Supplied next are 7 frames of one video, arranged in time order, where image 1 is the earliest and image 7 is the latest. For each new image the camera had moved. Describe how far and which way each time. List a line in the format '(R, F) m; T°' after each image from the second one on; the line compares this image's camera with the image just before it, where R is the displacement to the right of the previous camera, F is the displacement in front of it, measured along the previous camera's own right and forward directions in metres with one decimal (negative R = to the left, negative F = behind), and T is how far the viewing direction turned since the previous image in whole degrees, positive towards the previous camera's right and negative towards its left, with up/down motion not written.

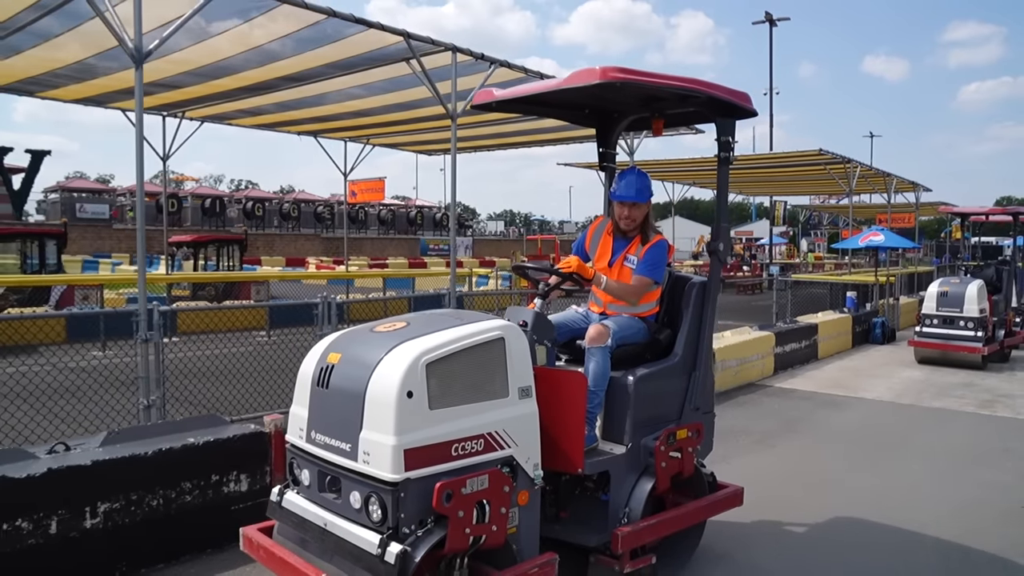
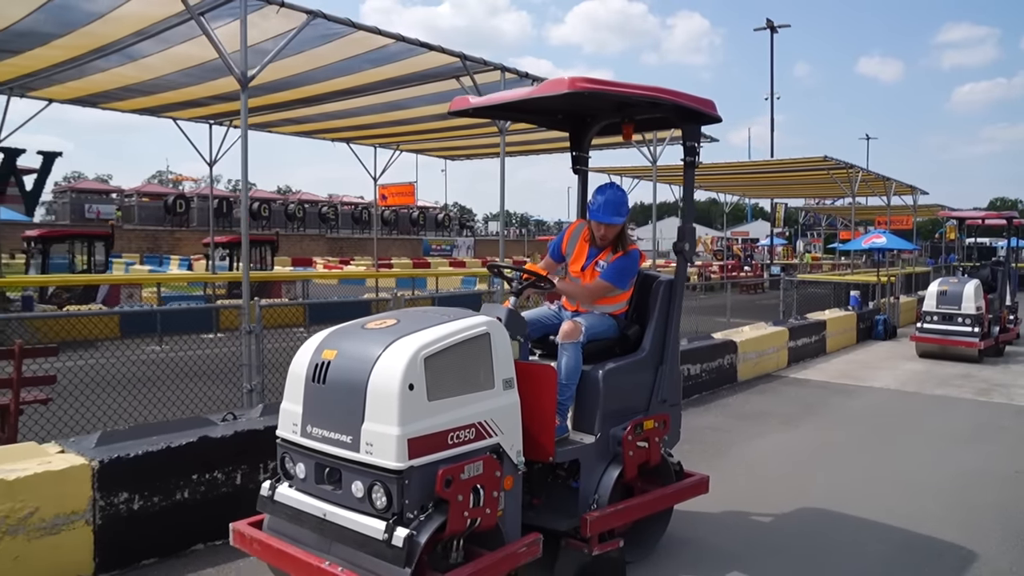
(-0.6, -0.9) m; 0°
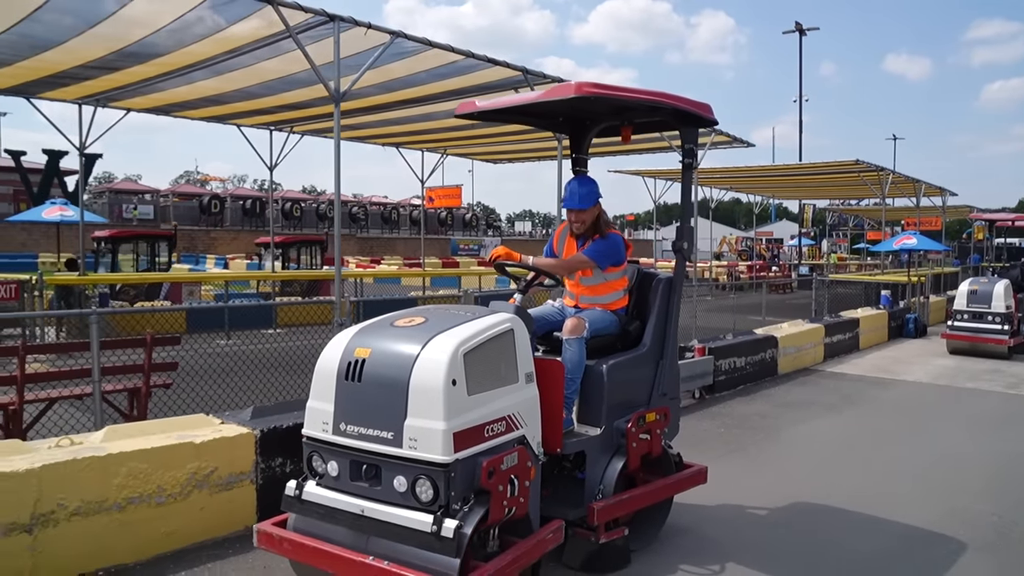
(-0.4, -0.7) m; -1°
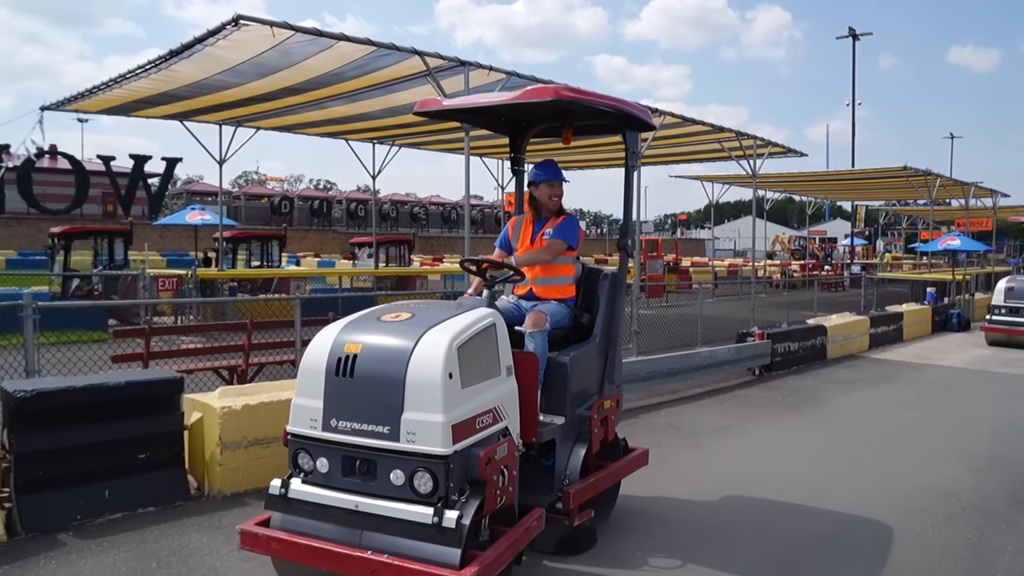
(-0.5, -1.8) m; -3°
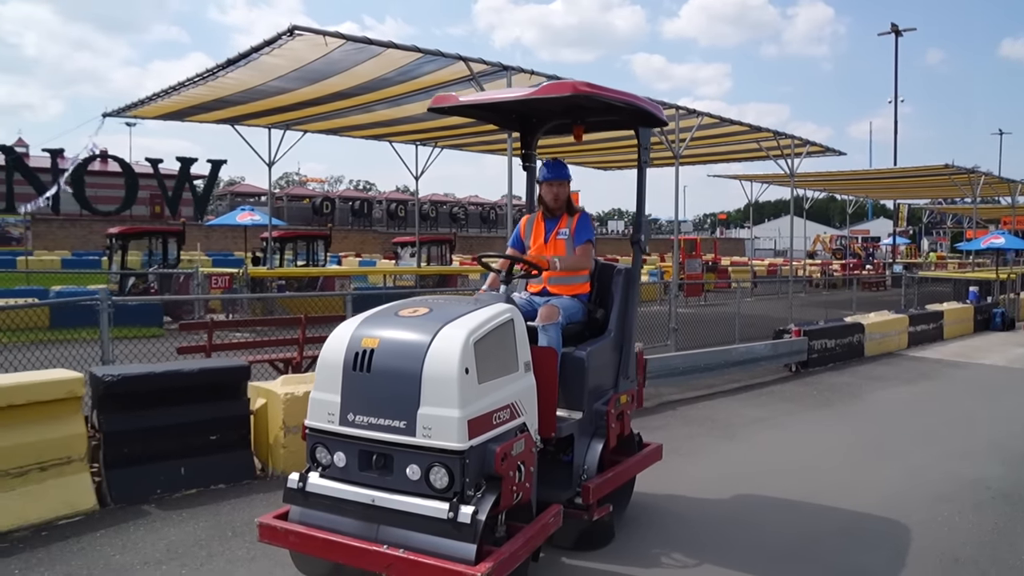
(0.0, -0.3) m; -3°
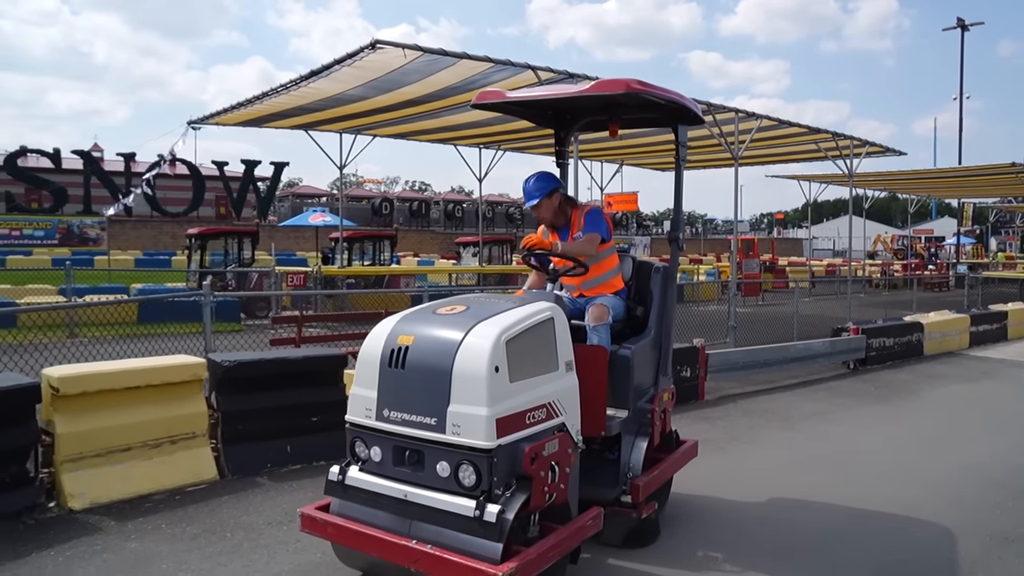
(-0.1, -0.5) m; -4°
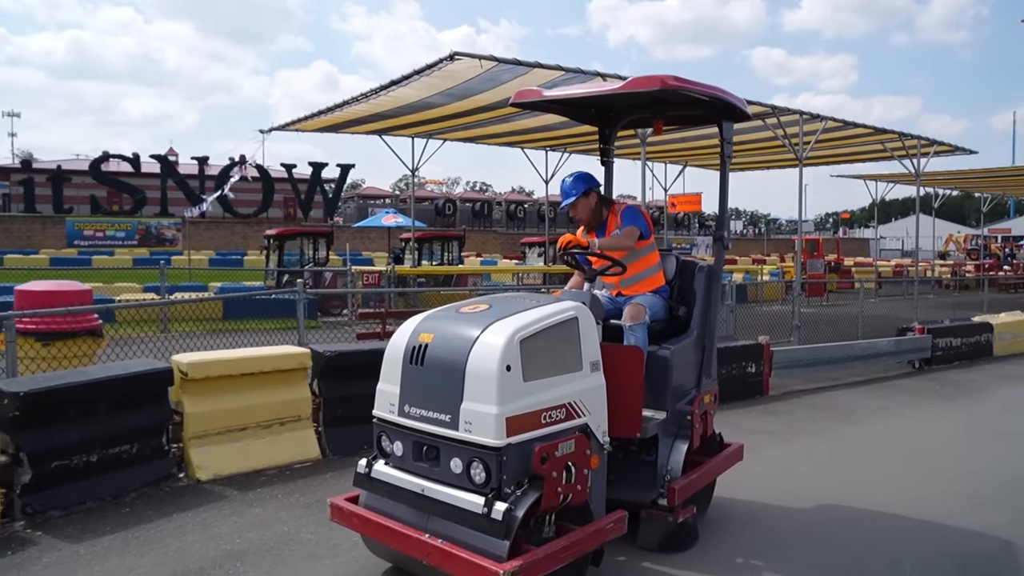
(-0.1, -0.4) m; -4°
